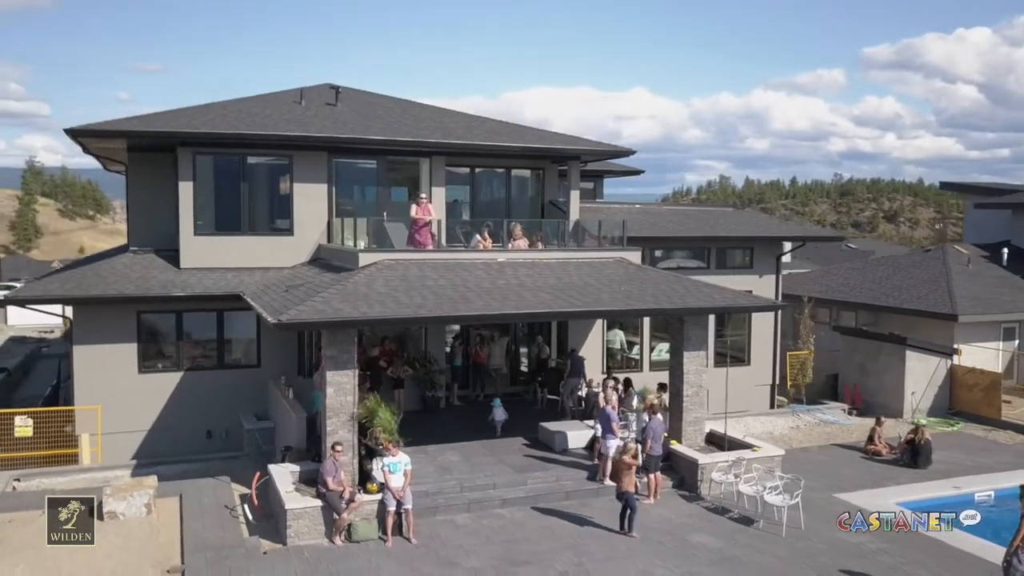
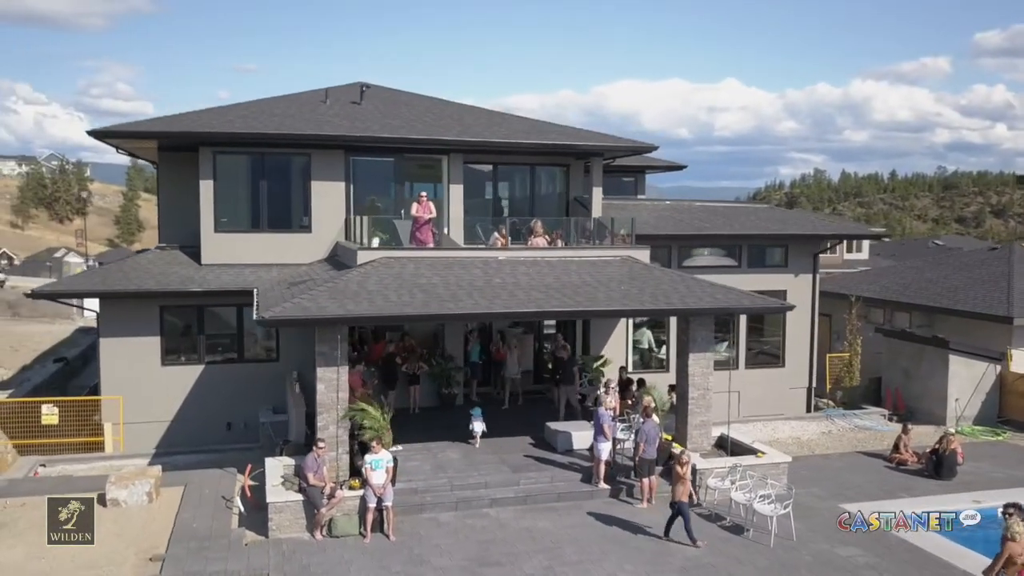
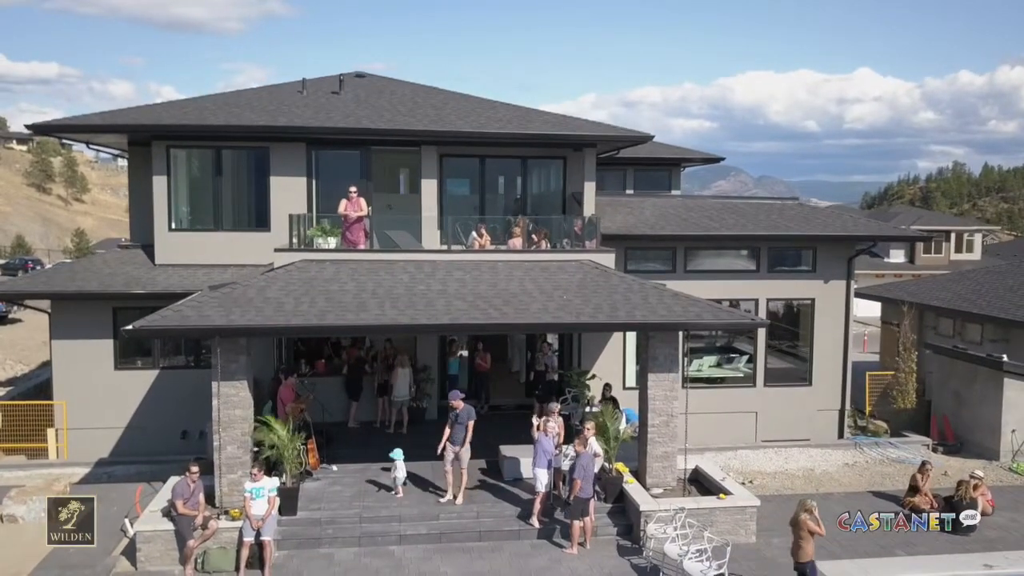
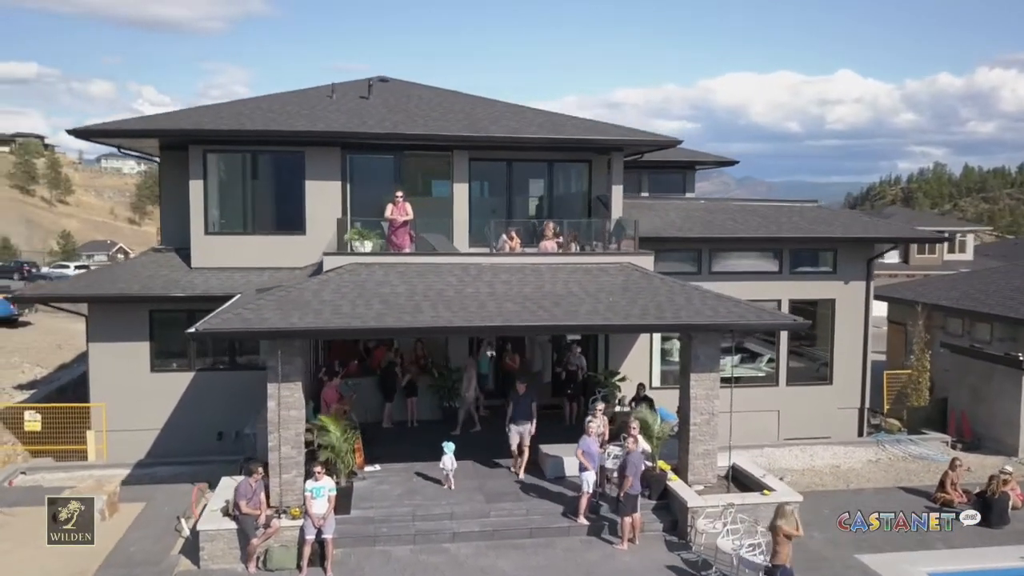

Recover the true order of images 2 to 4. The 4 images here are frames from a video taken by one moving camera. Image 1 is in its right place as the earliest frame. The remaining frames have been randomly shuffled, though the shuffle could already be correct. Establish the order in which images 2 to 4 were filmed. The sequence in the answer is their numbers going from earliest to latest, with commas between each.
2, 4, 3
